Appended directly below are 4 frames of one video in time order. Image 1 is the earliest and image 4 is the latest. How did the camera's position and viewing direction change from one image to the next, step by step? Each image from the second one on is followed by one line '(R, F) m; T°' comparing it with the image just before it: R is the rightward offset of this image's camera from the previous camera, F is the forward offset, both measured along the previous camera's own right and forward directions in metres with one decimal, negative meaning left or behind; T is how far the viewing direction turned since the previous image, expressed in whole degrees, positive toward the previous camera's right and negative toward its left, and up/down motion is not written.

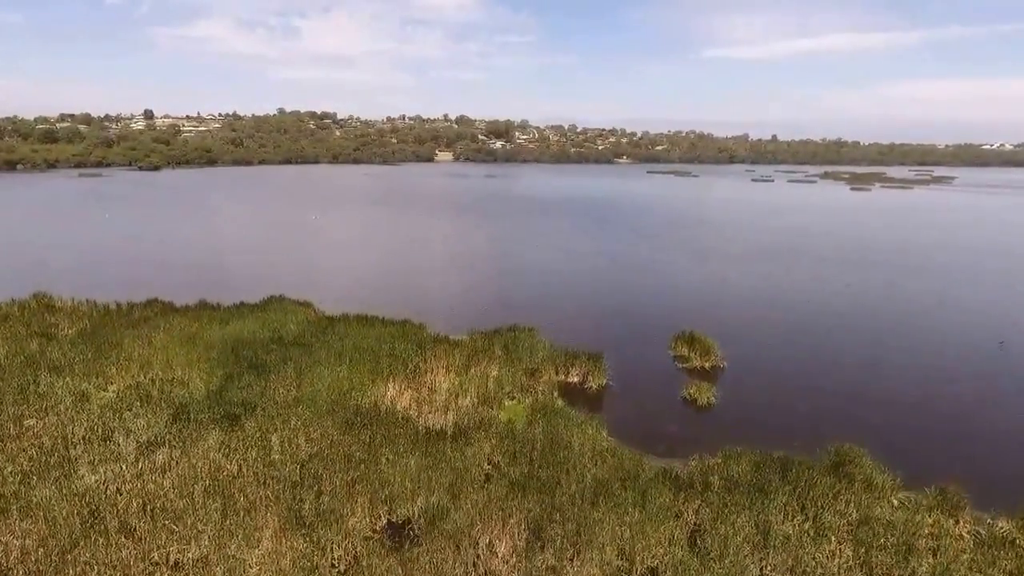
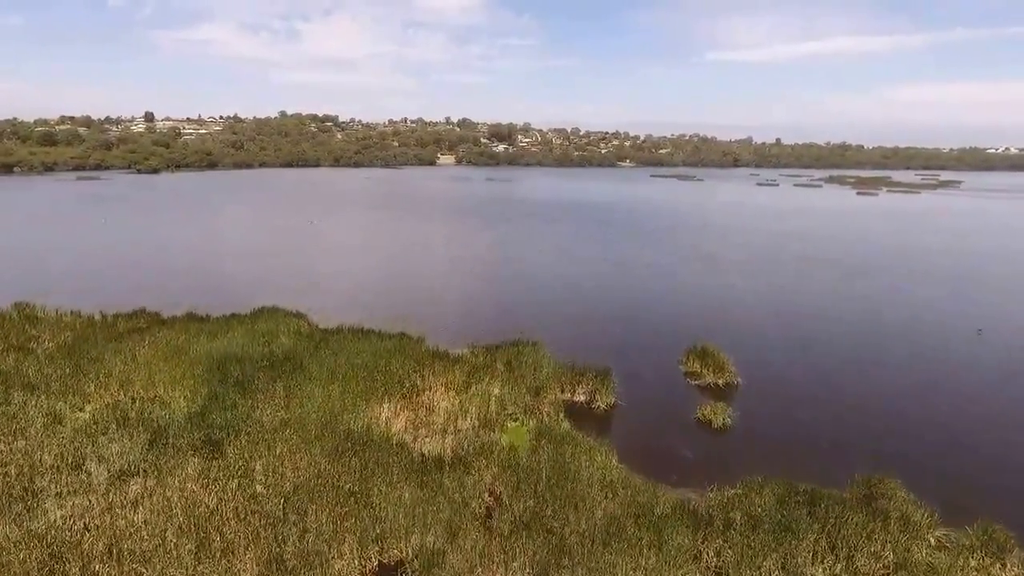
(0.0, +0.6) m; 0°
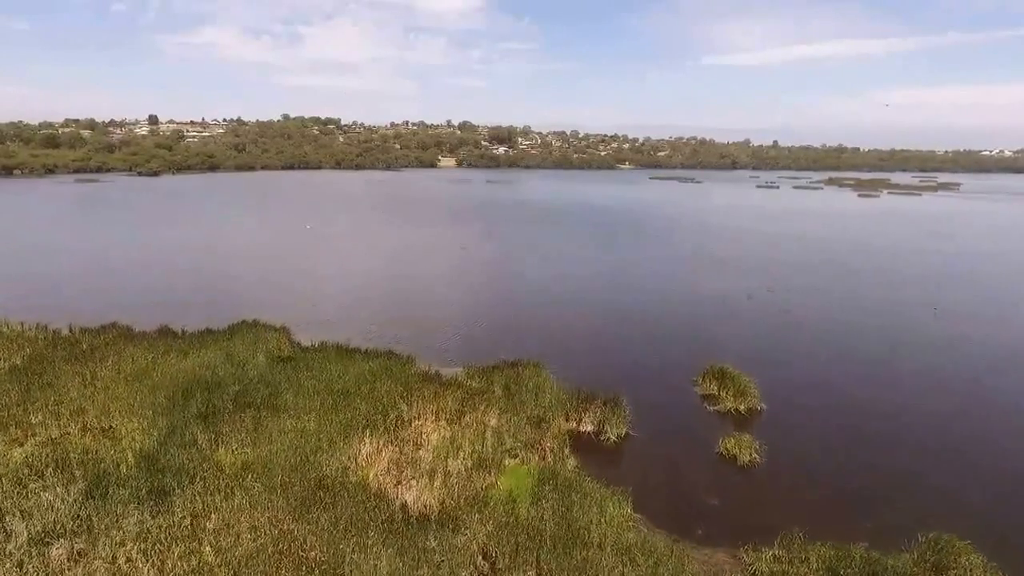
(0.0, +1.2) m; 0°
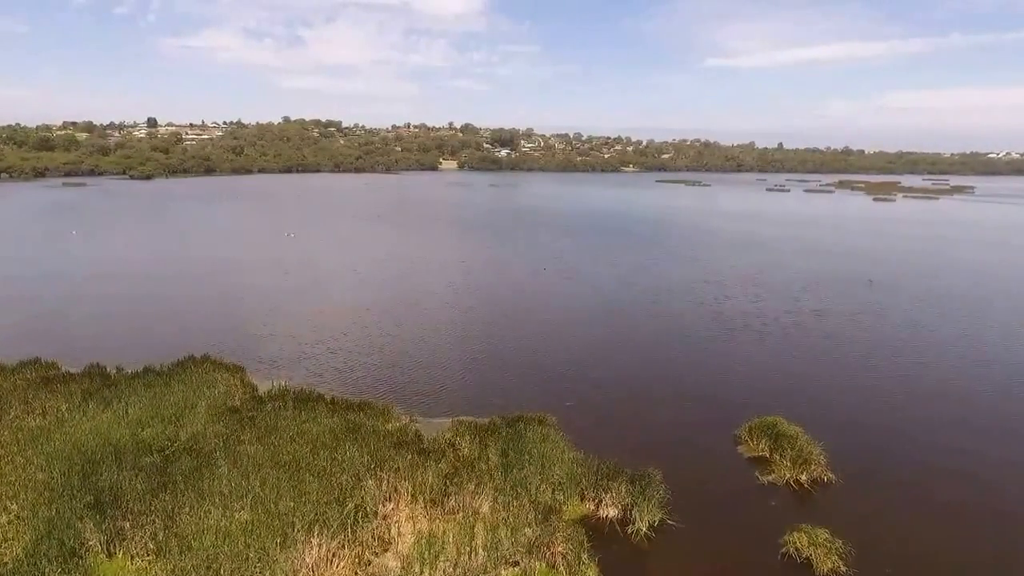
(0.0, +2.2) m; 0°
